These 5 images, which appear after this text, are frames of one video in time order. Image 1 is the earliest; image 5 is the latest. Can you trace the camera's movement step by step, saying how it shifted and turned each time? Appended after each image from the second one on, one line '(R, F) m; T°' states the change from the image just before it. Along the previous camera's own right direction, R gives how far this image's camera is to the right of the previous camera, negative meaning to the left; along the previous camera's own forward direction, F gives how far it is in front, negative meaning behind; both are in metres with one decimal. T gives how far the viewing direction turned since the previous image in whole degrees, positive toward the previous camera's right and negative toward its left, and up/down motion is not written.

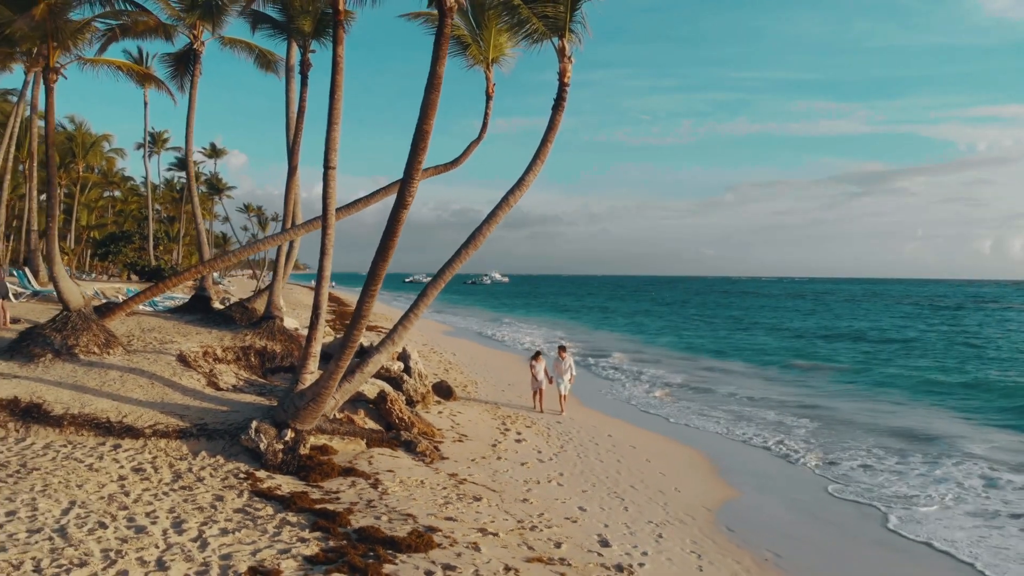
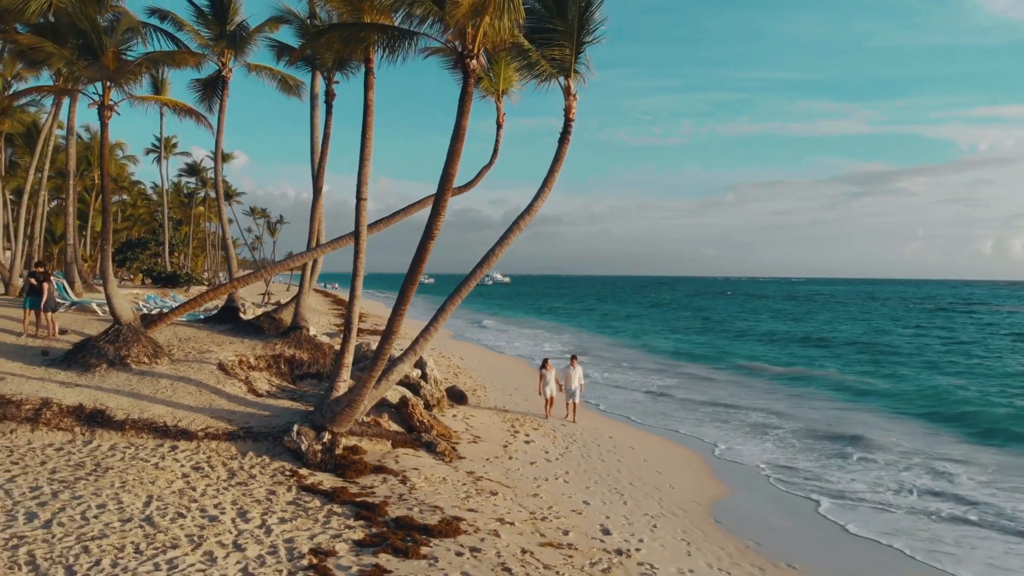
(-0.1, -0.9) m; 0°
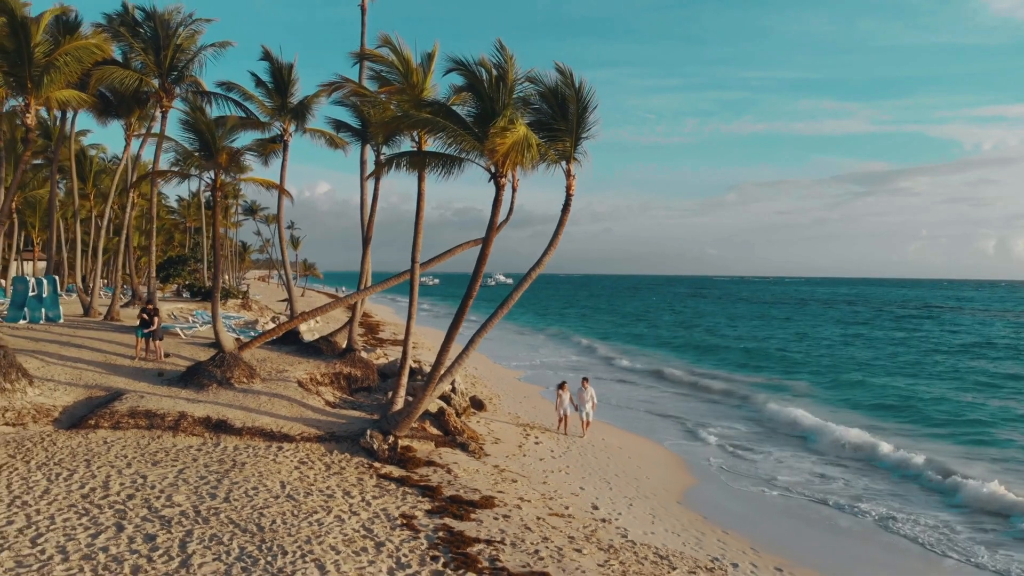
(-0.2, -2.8) m; 0°
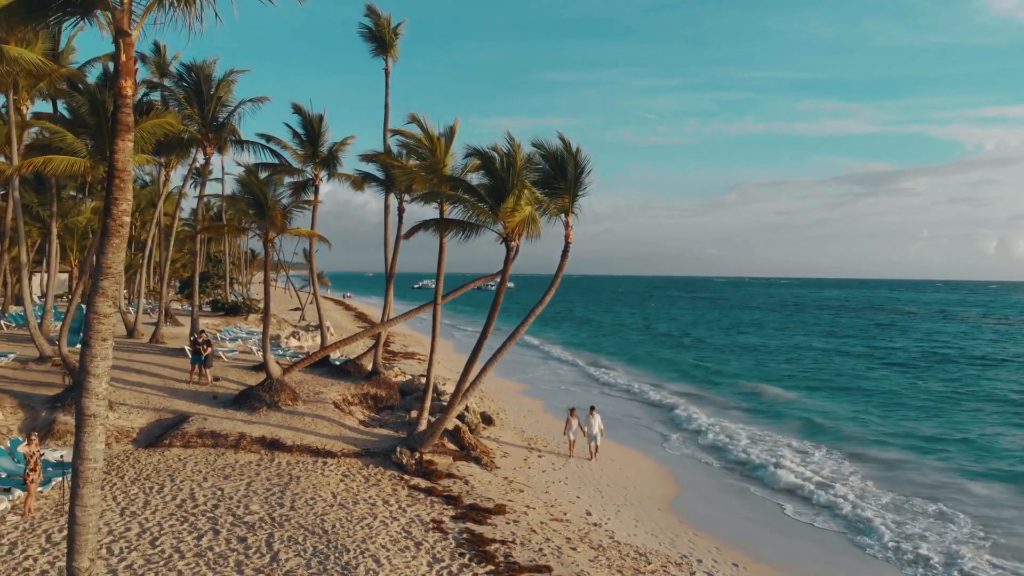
(-0.1, -2.0) m; 0°
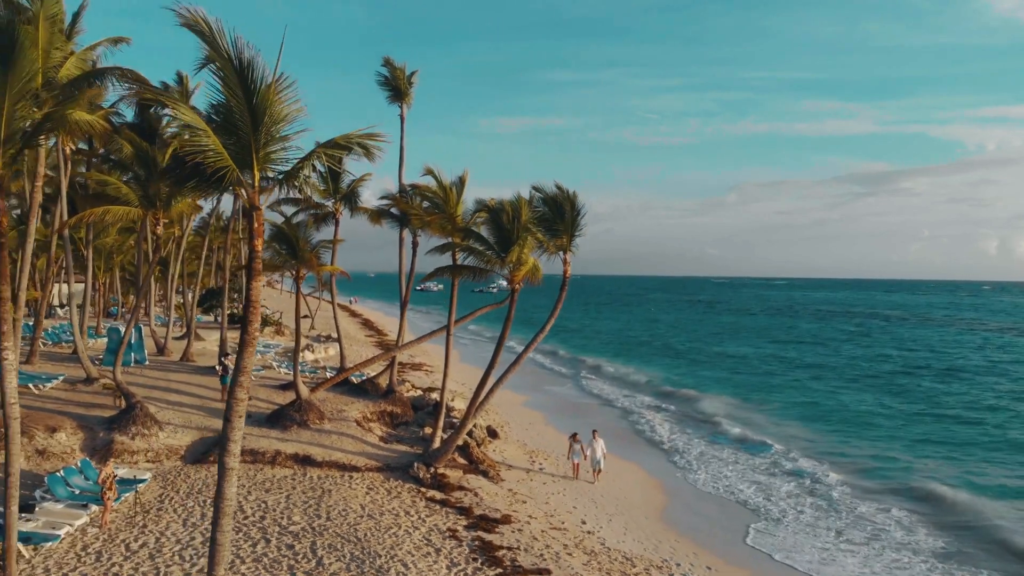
(-0.1, -1.7) m; 0°
